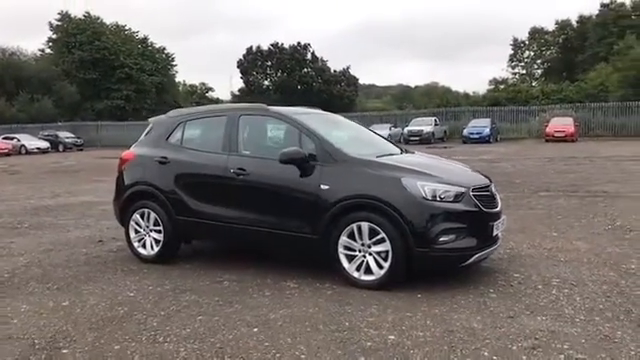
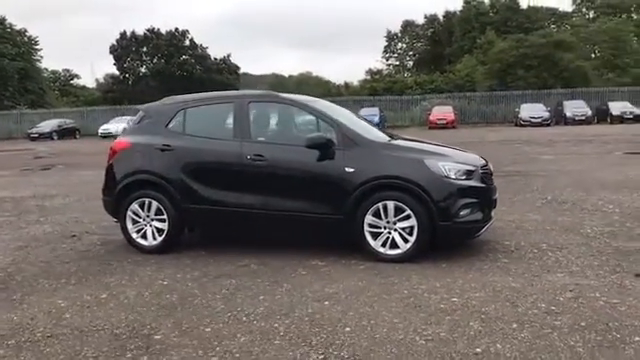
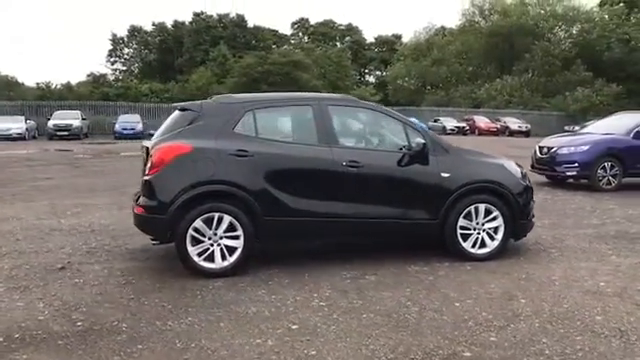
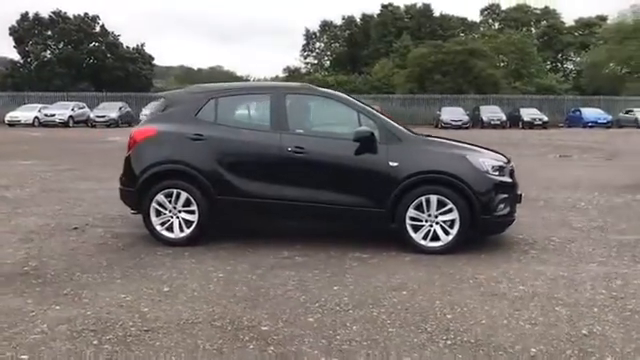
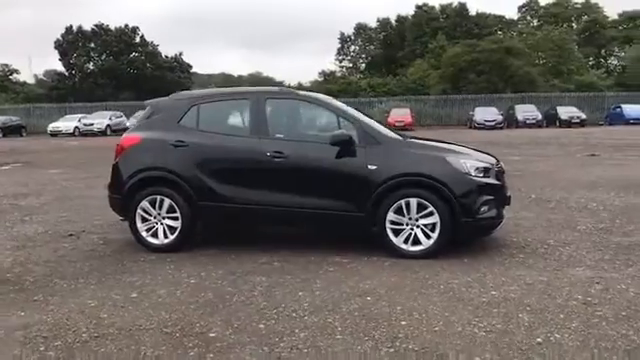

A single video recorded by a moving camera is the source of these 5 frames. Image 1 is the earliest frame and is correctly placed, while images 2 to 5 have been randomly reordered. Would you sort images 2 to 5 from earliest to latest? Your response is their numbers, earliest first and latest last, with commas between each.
2, 5, 4, 3
